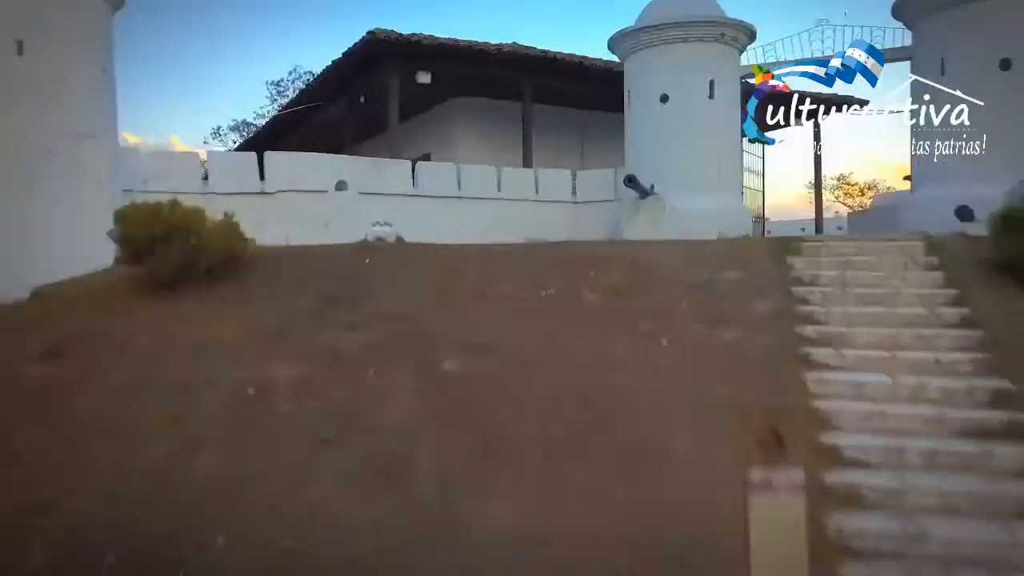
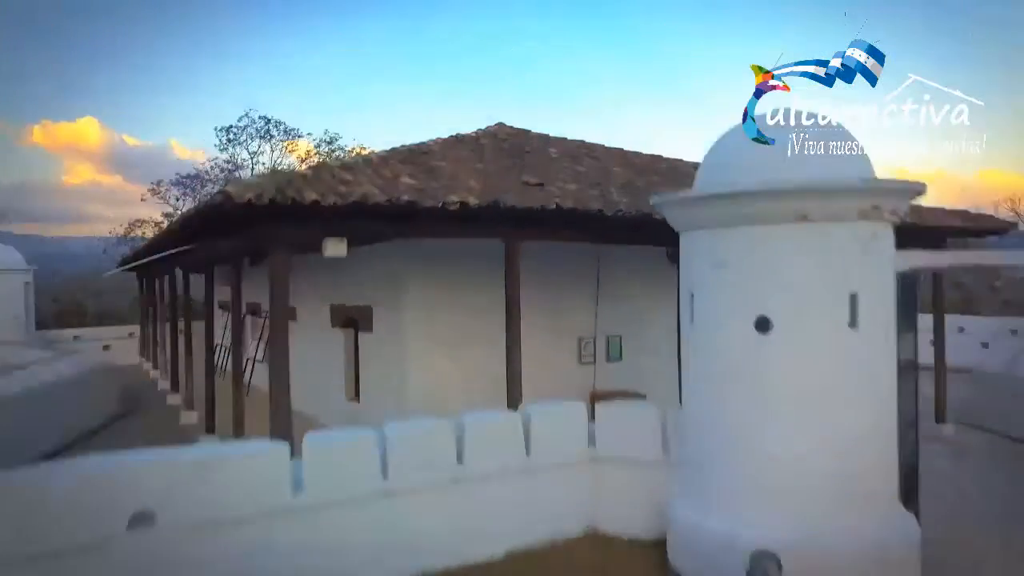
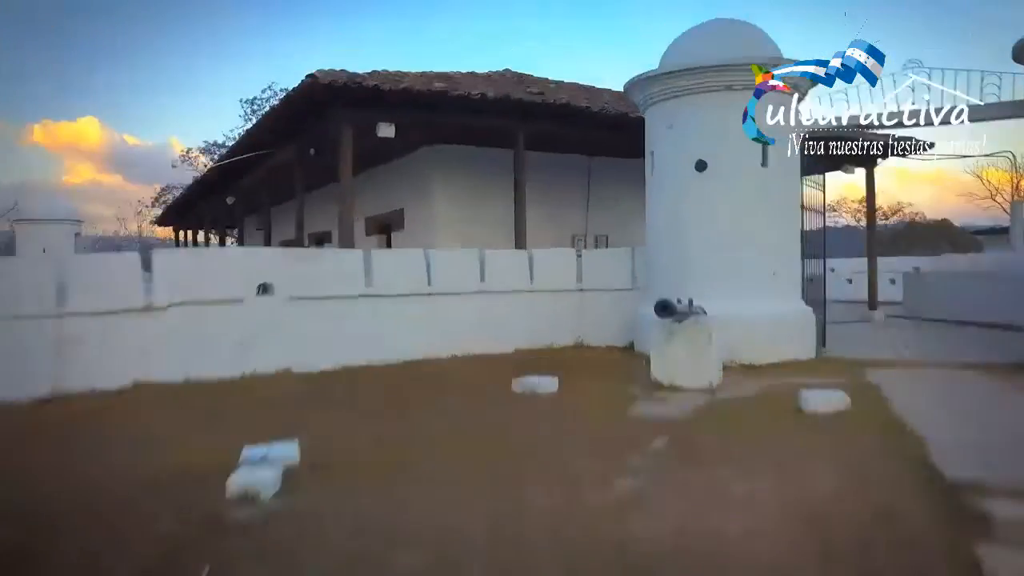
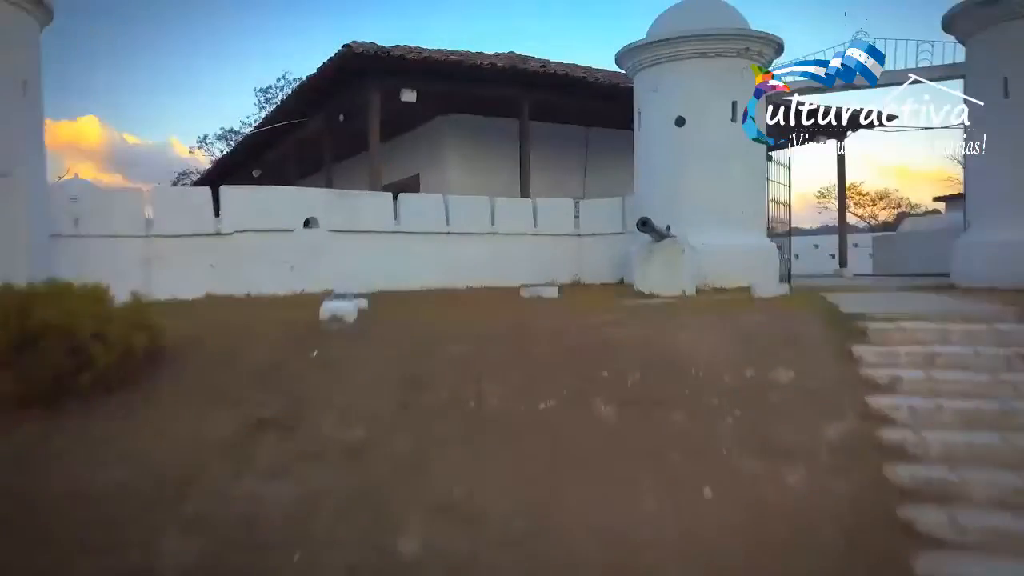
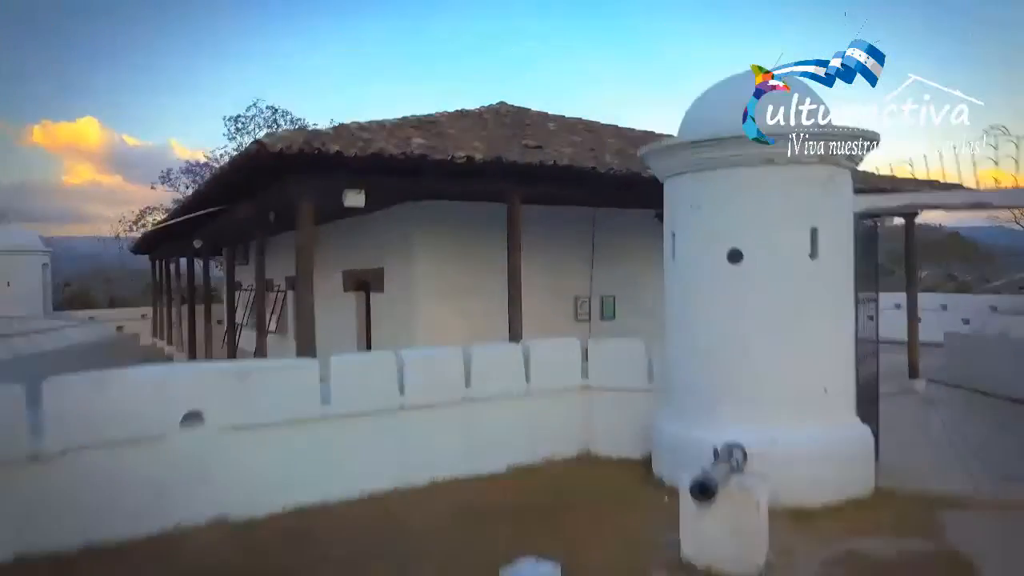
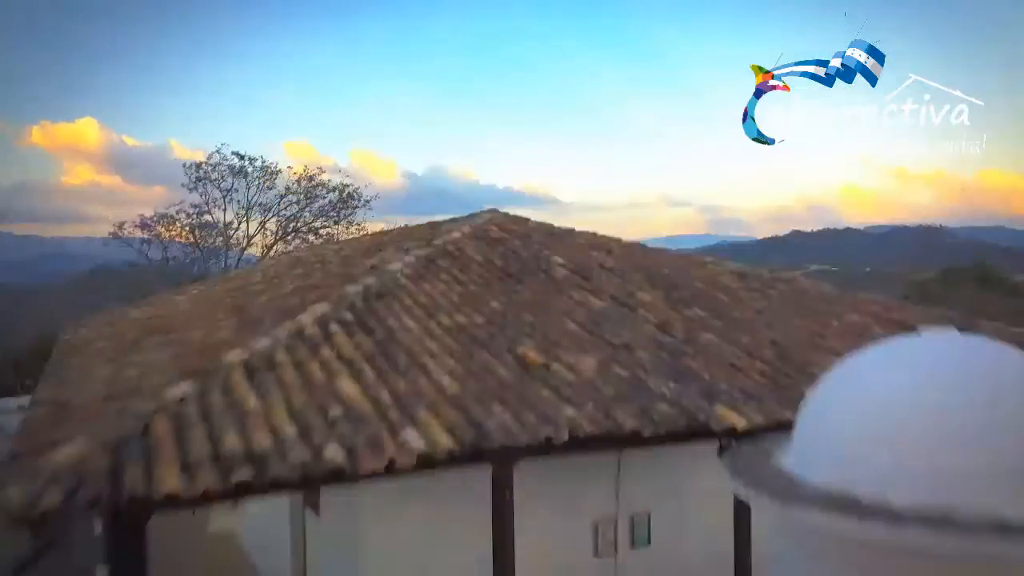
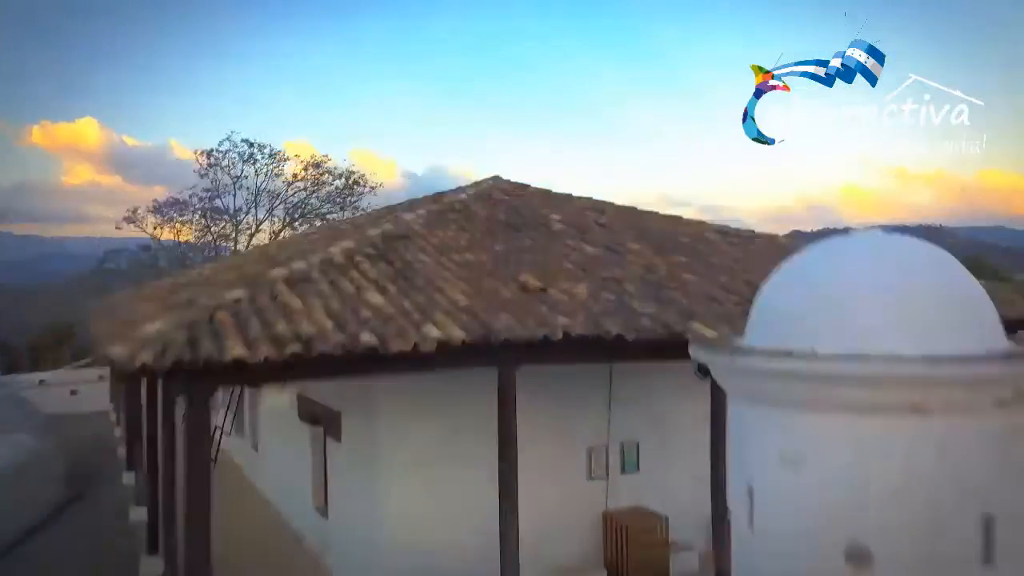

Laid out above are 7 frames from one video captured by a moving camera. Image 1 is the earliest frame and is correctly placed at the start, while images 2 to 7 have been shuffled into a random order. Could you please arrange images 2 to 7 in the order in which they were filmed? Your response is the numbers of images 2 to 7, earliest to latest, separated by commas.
4, 3, 5, 2, 7, 6
